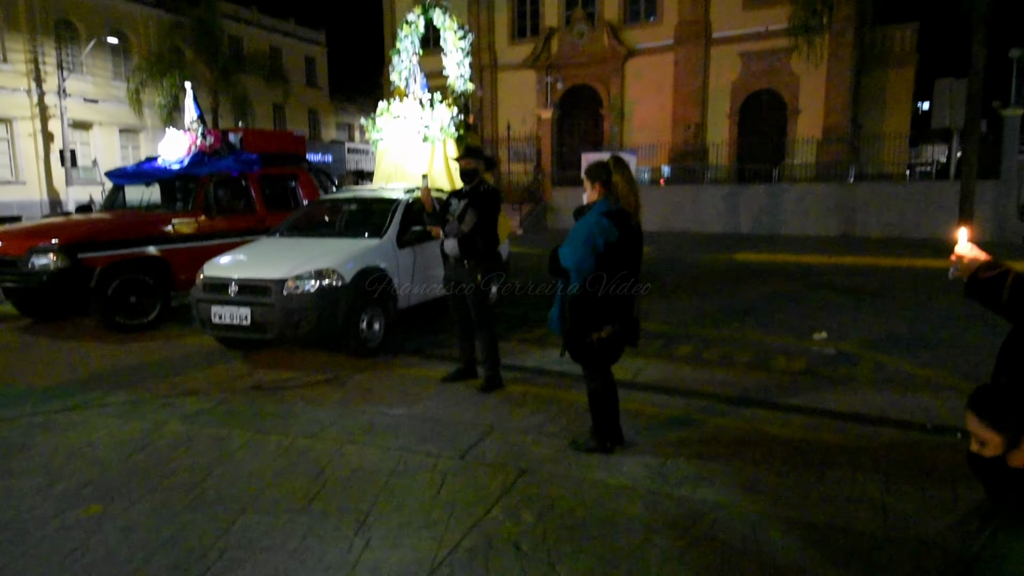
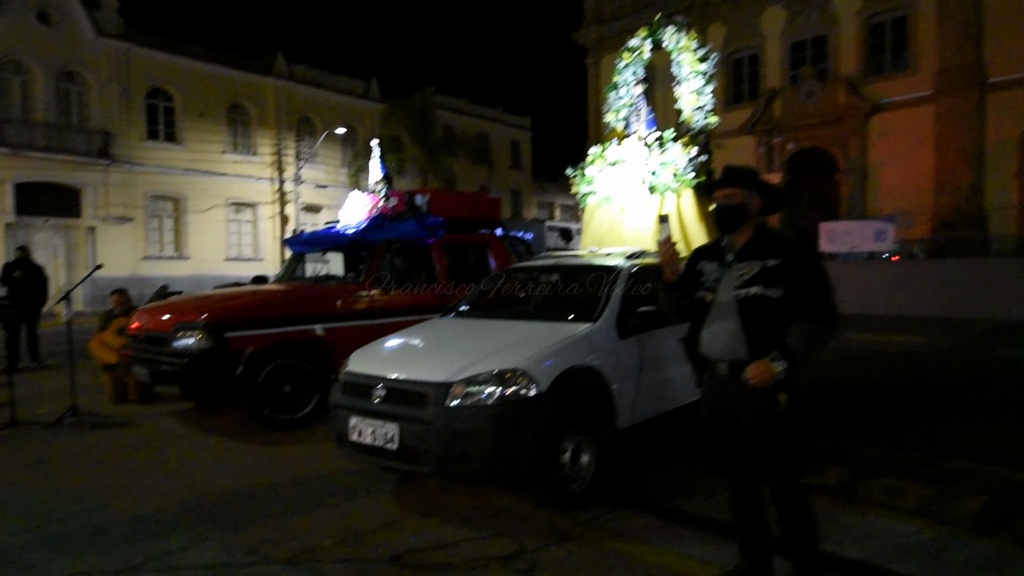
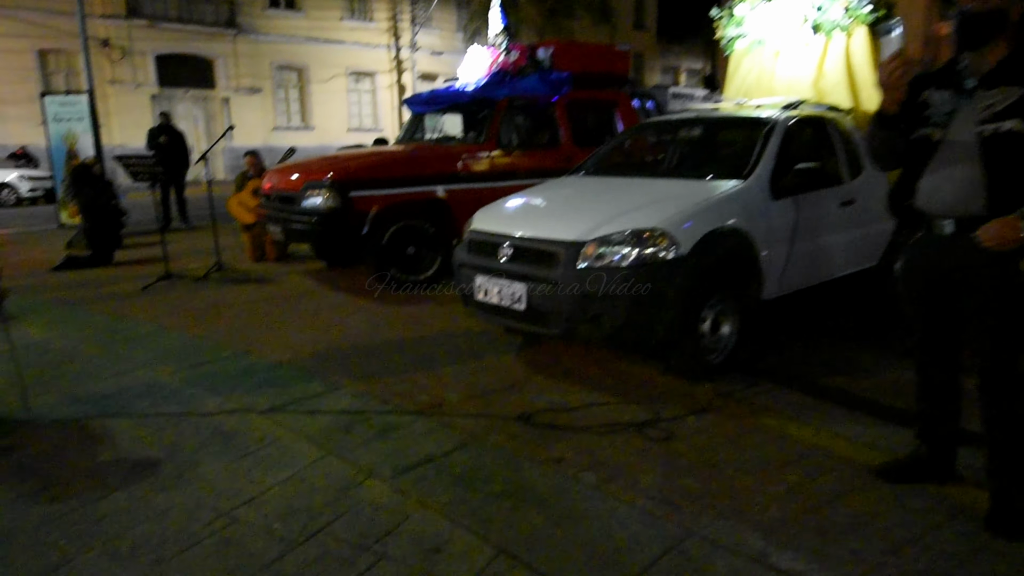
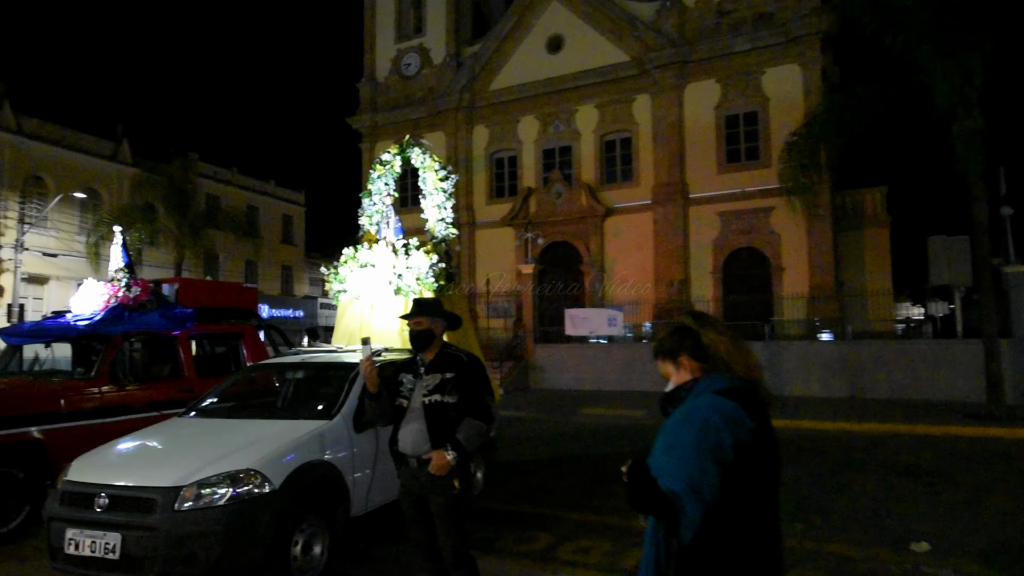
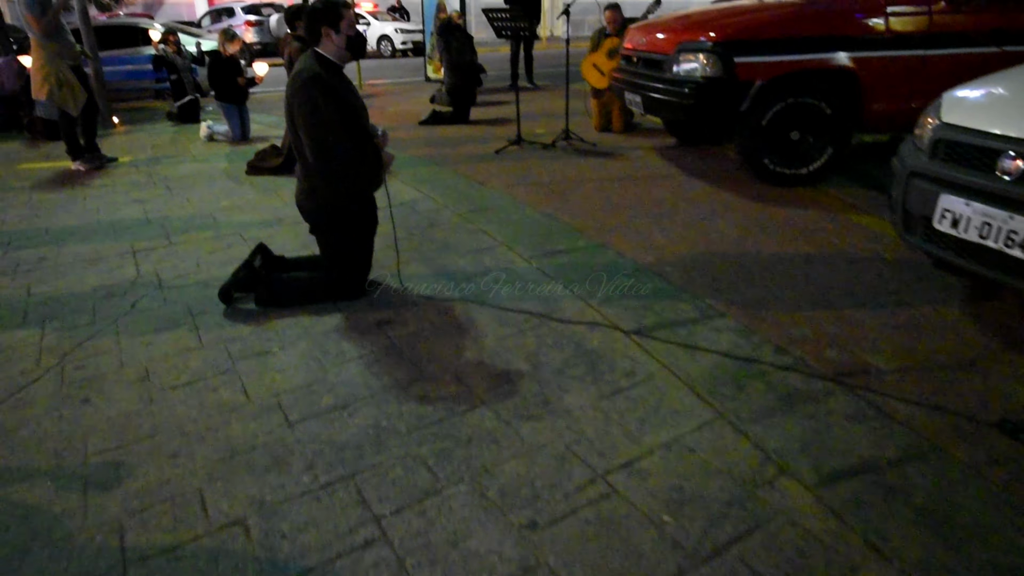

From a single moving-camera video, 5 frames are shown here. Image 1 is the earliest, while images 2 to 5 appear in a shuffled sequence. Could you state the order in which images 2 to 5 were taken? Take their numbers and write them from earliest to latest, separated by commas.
4, 2, 3, 5
